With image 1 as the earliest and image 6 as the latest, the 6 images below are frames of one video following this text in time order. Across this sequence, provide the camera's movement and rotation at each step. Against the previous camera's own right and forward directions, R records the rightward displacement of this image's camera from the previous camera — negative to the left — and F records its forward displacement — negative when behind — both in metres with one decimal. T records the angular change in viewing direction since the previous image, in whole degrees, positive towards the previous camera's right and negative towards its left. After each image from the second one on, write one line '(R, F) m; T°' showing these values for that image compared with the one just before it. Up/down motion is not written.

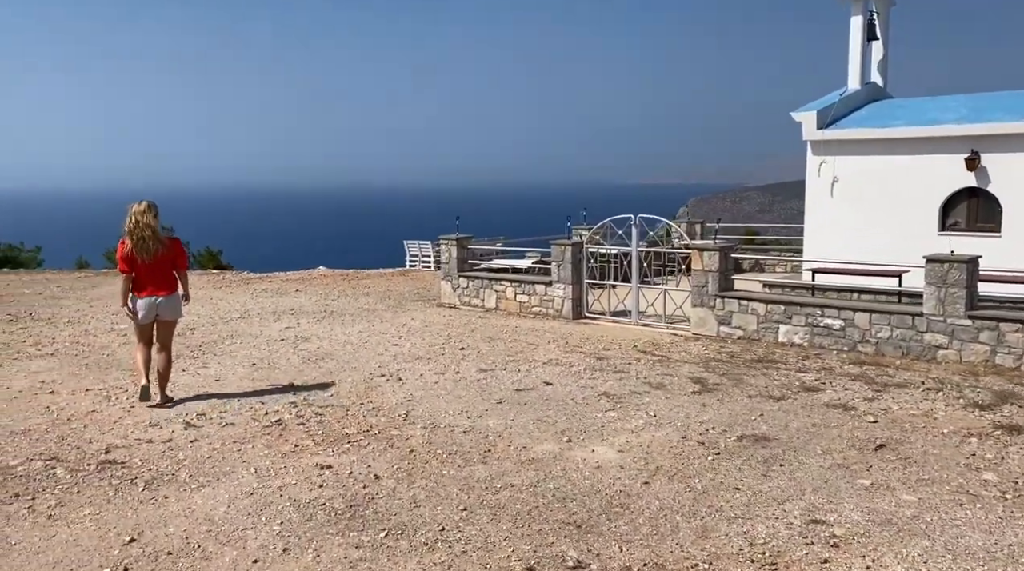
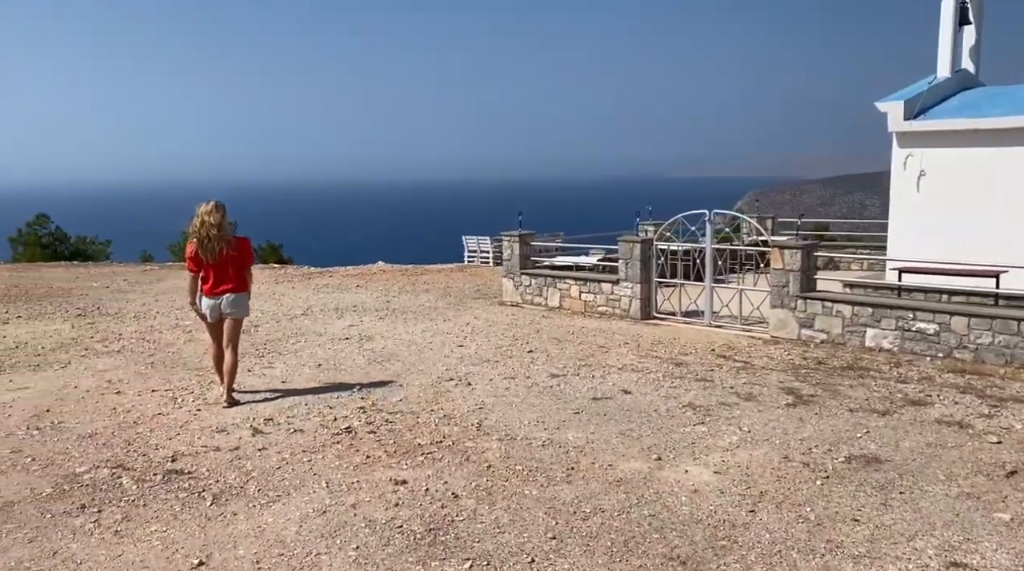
(-0.2, +0.3) m; -4°
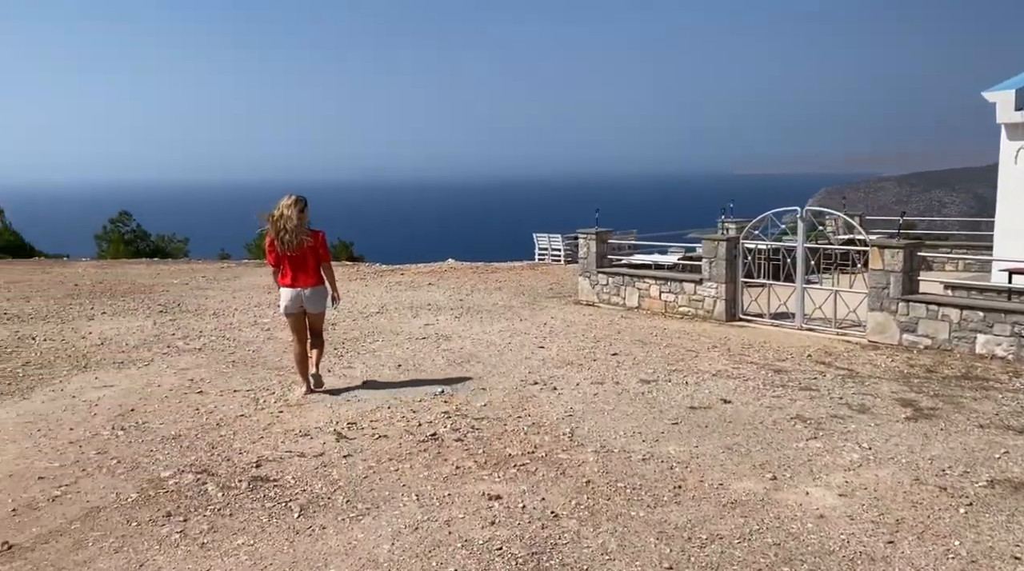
(-0.2, +0.3) m; -4°
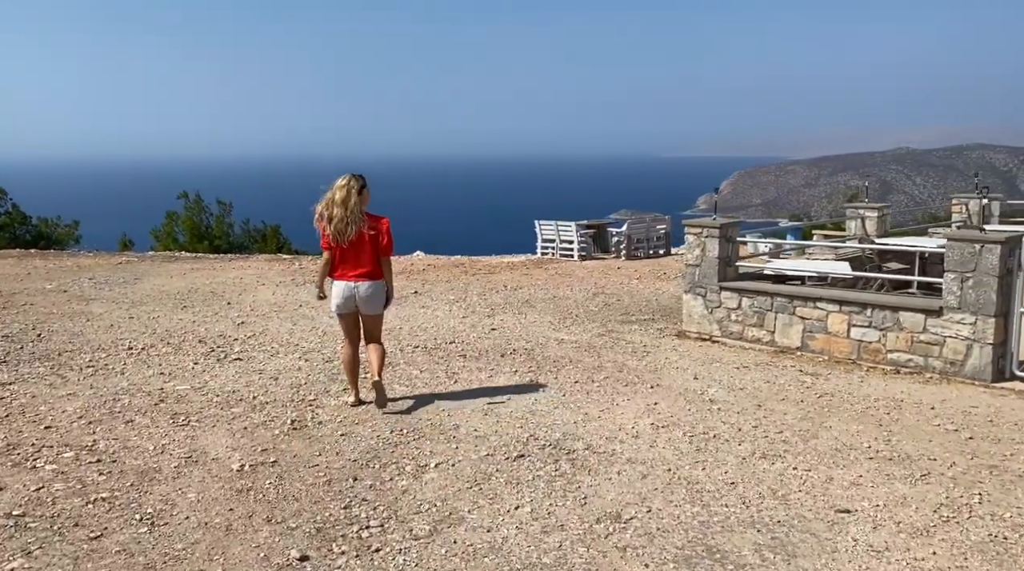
(-1.5, +5.1) m; +5°
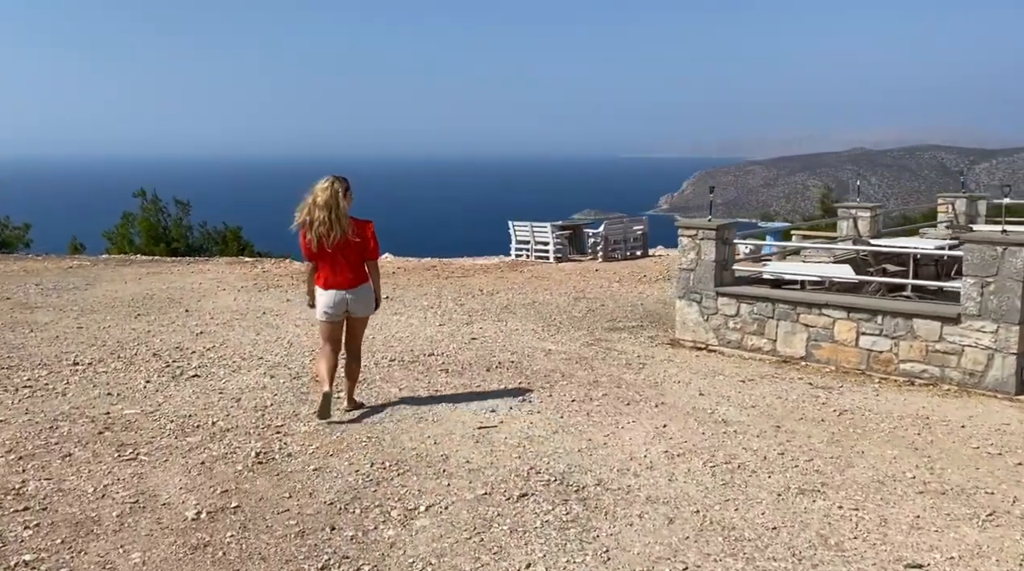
(-0.2, +0.6) m; +2°
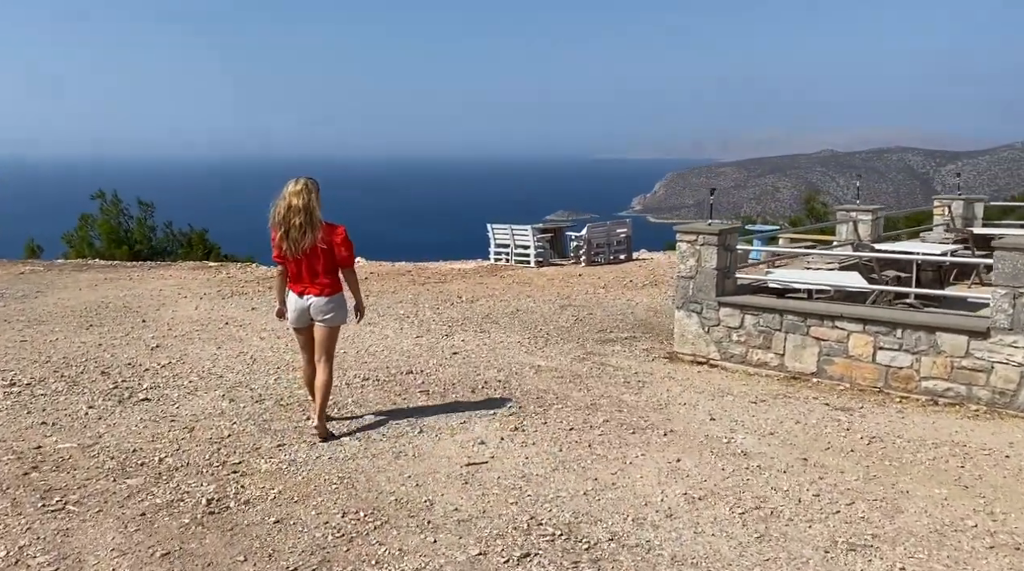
(-0.1, +0.7) m; +2°
